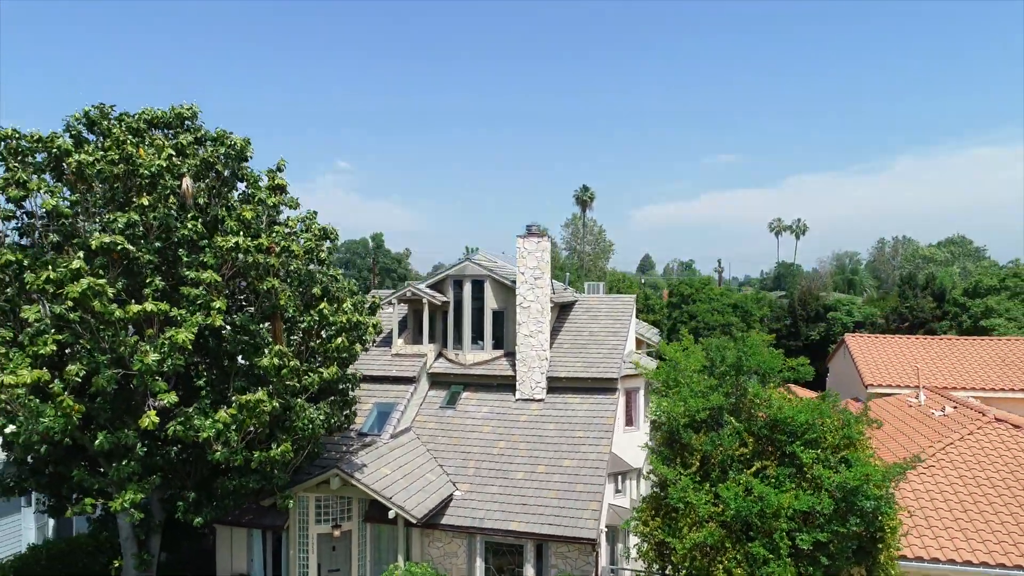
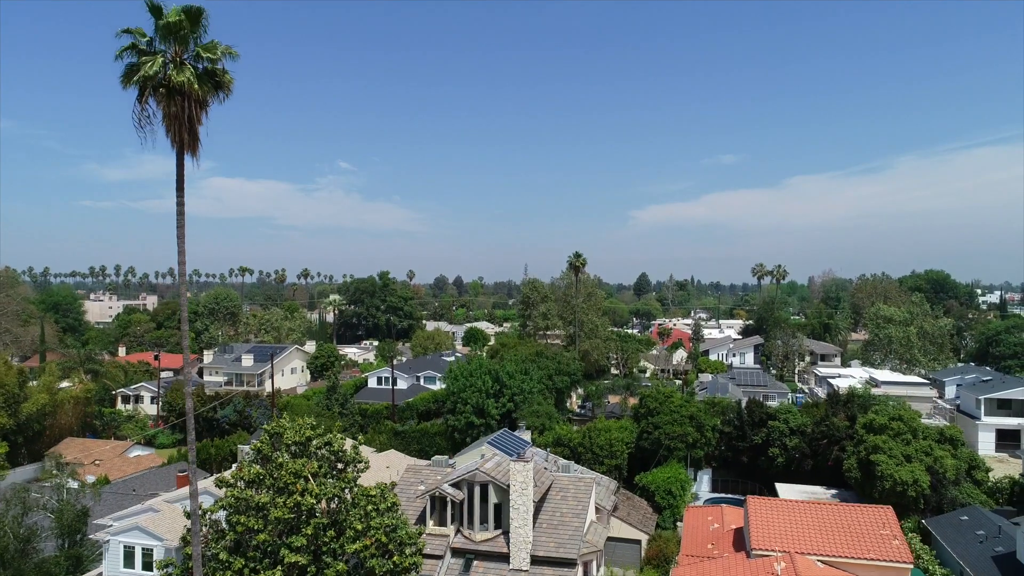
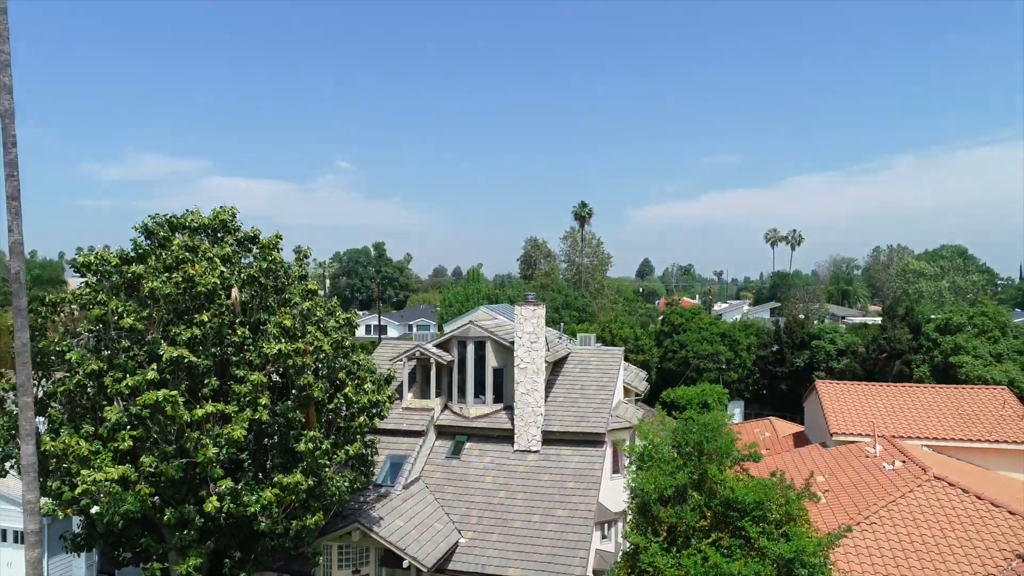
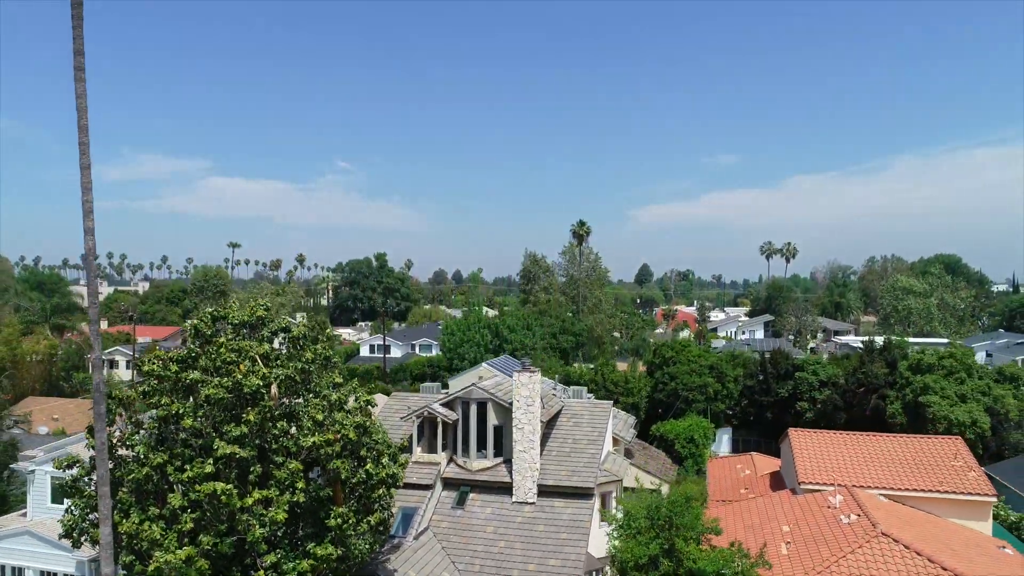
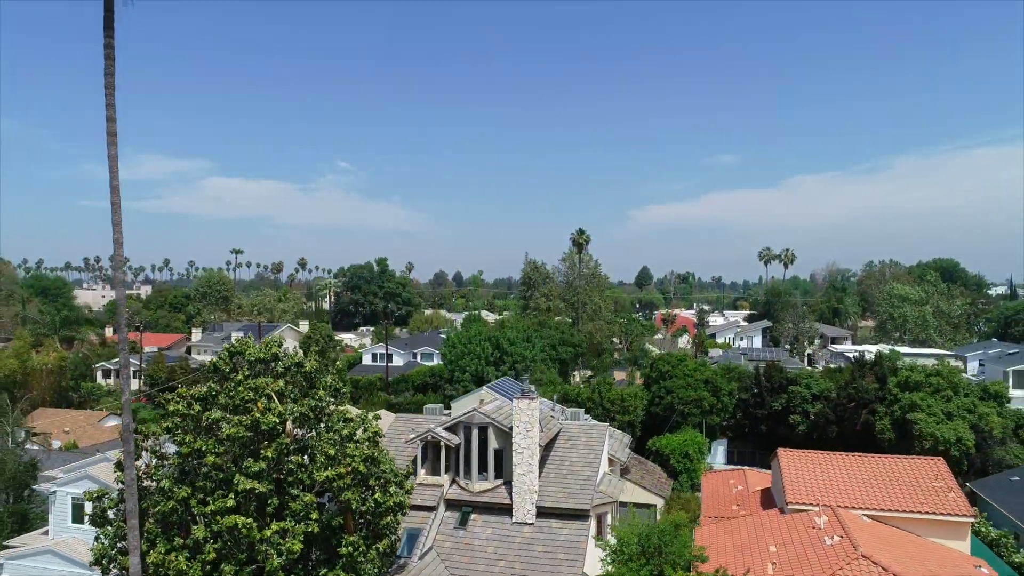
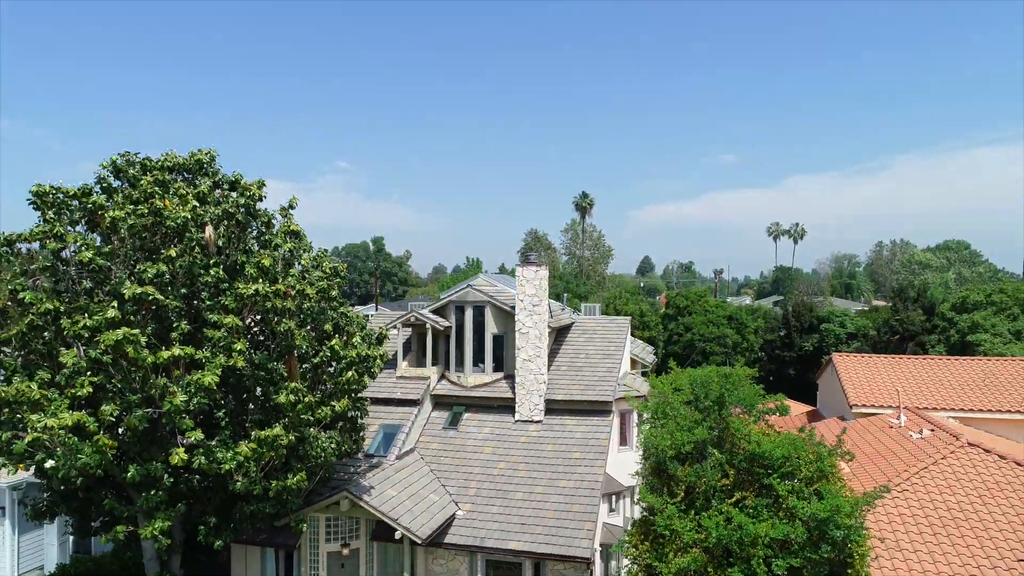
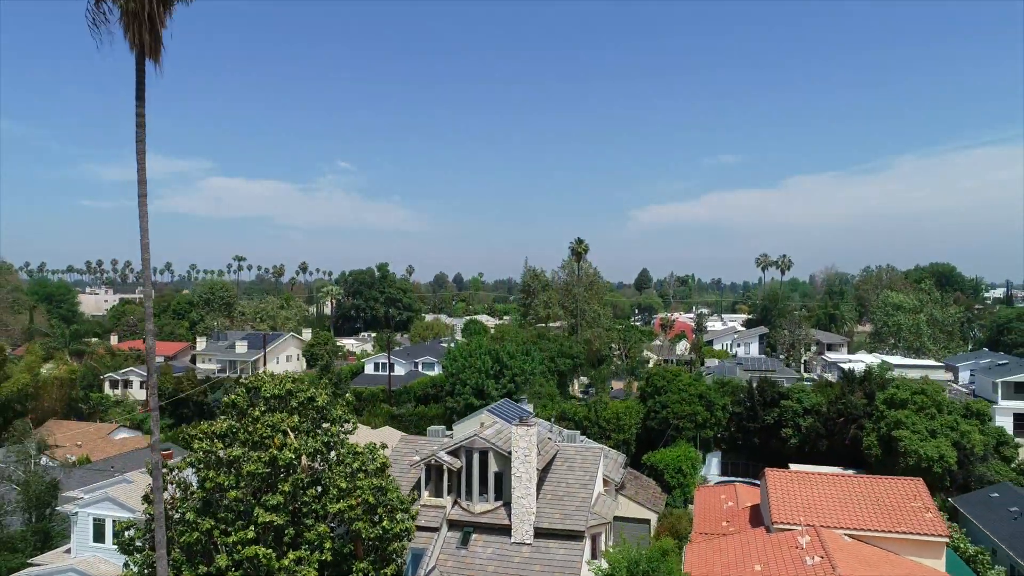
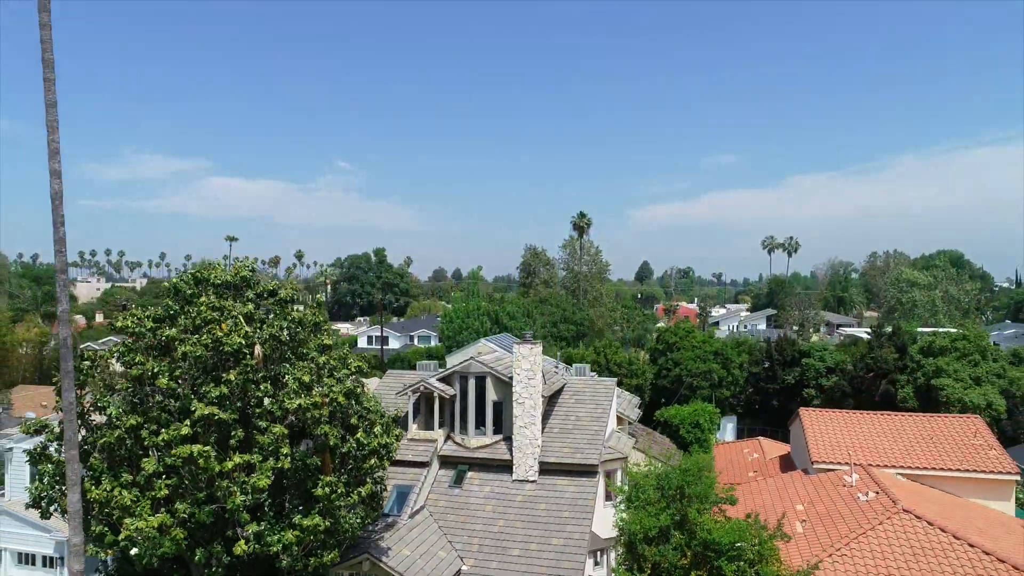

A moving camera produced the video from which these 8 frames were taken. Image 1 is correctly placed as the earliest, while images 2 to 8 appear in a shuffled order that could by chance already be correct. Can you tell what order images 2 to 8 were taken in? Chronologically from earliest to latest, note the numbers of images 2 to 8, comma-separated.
6, 3, 8, 4, 5, 7, 2
